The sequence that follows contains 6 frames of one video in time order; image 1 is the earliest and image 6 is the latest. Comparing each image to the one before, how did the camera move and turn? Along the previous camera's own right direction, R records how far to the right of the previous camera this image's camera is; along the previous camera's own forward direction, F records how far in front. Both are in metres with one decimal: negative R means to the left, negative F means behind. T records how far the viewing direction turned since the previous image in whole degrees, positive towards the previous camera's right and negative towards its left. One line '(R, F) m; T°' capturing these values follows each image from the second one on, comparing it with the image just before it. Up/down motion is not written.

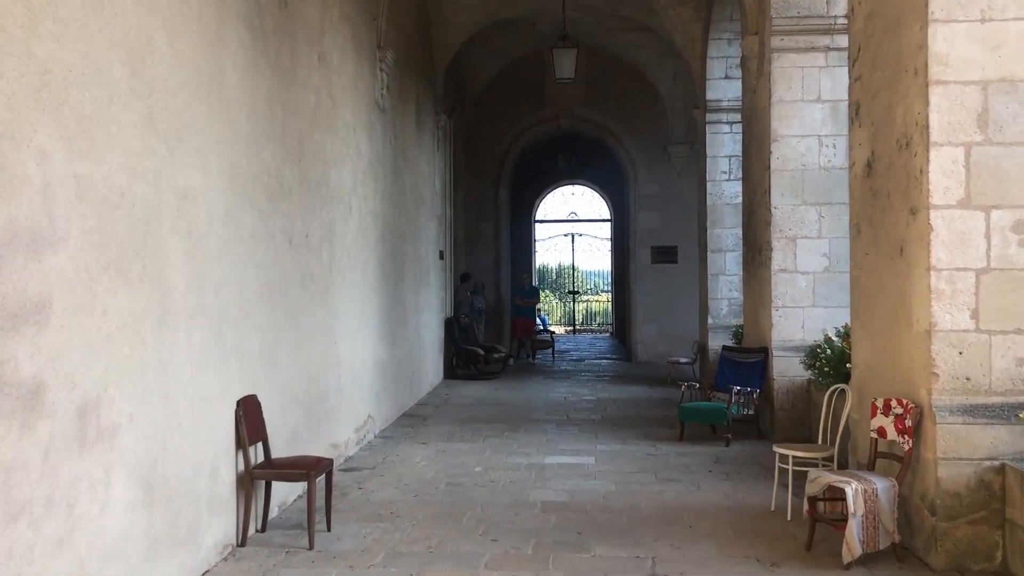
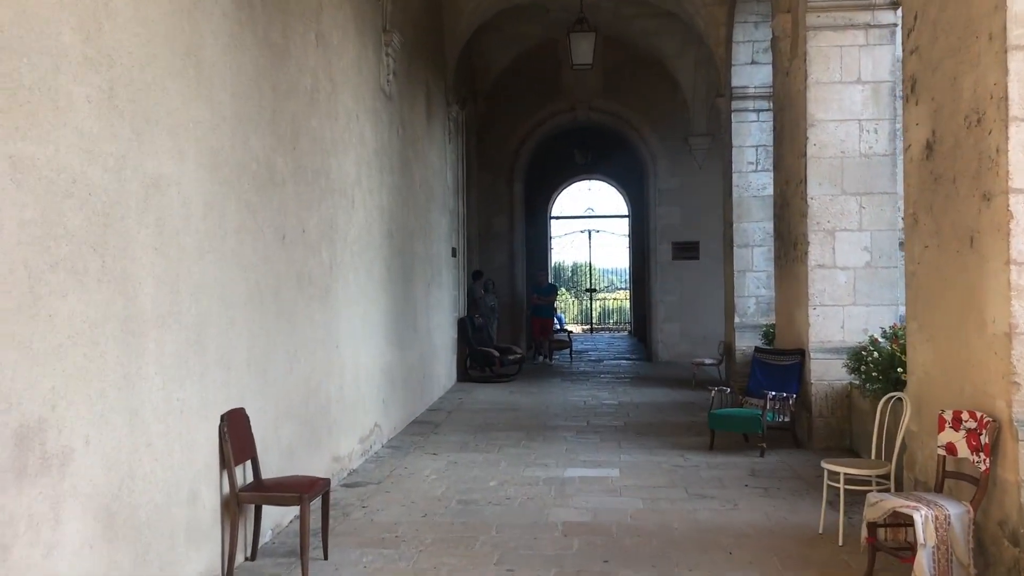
(0.0, +0.4) m; -1°
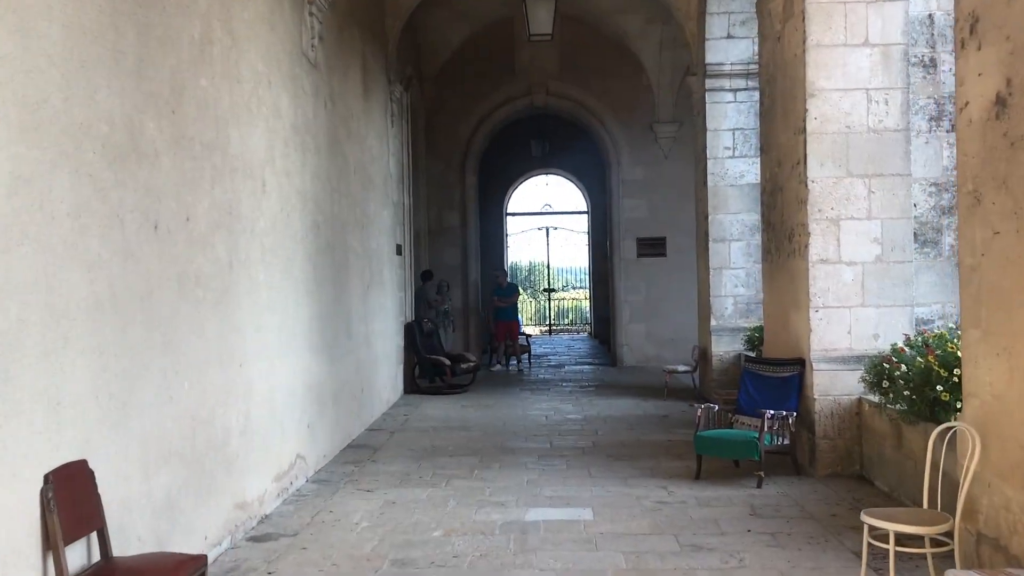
(0.0, +0.9) m; +3°
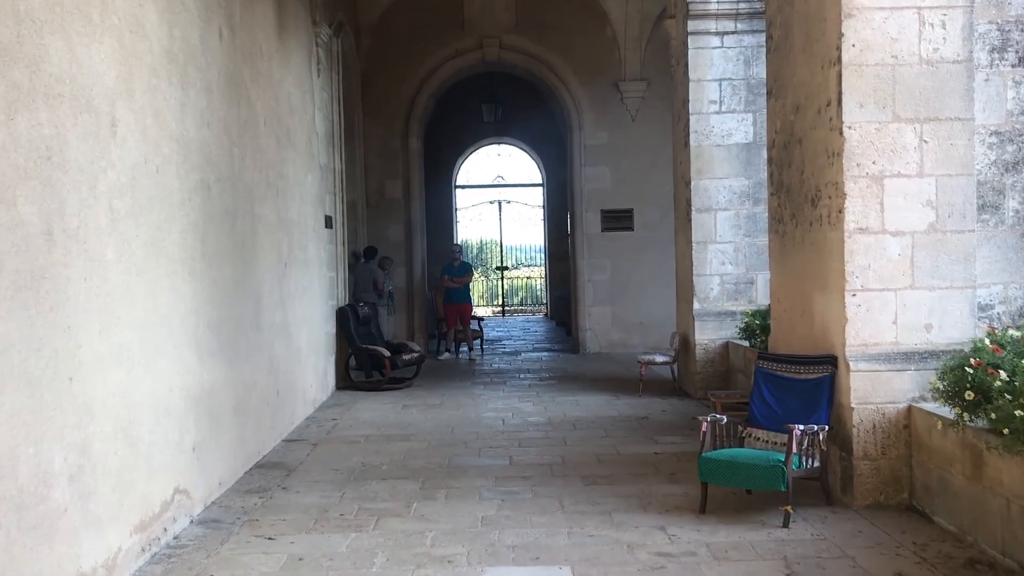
(0.0, +1.1) m; +3°
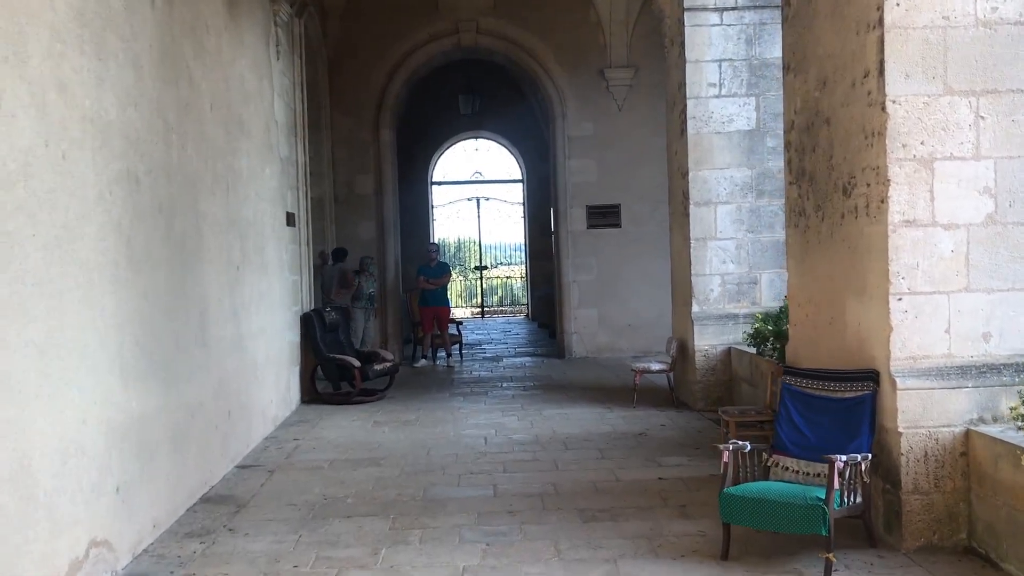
(0.0, +0.6) m; +1°
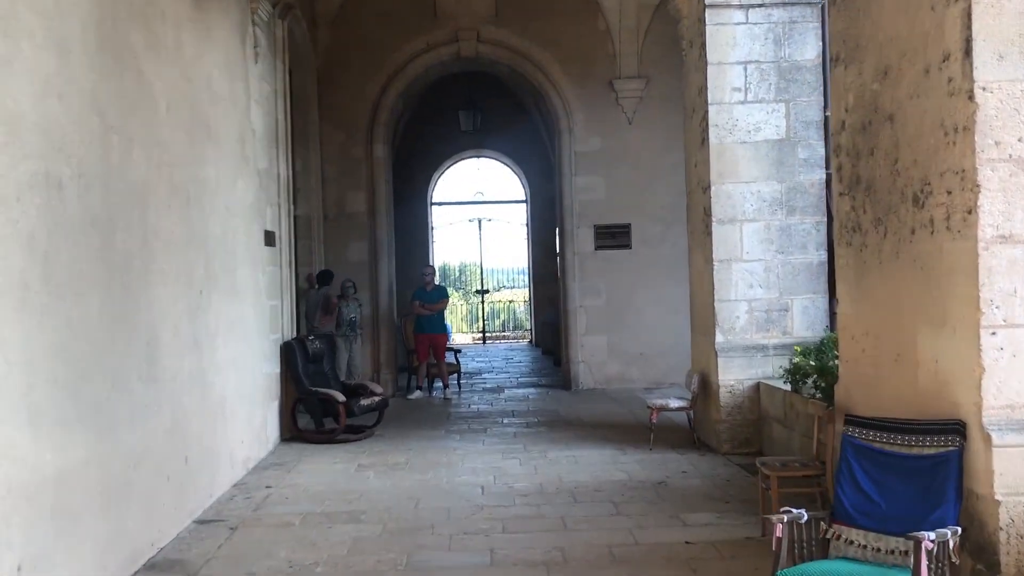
(0.0, +0.6) m; 0°
